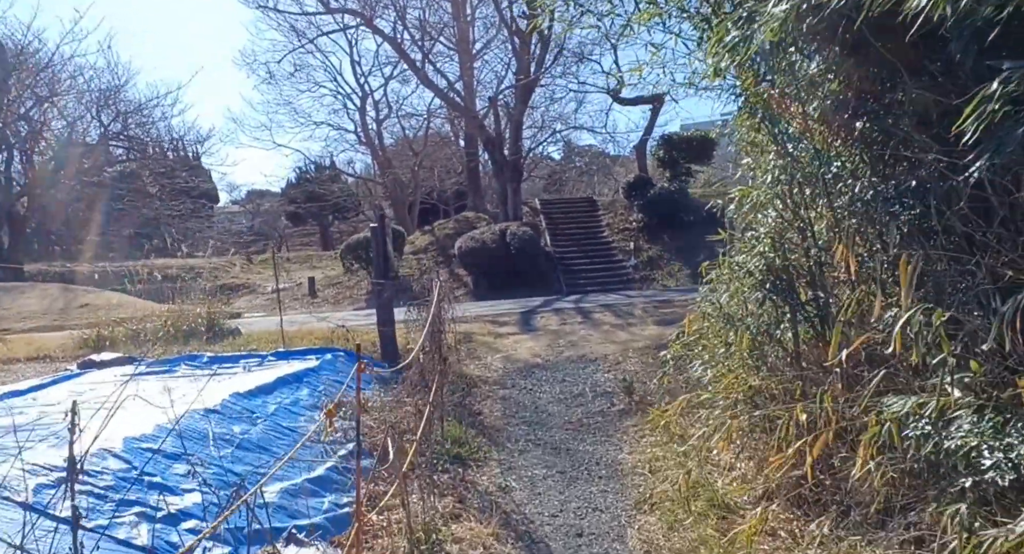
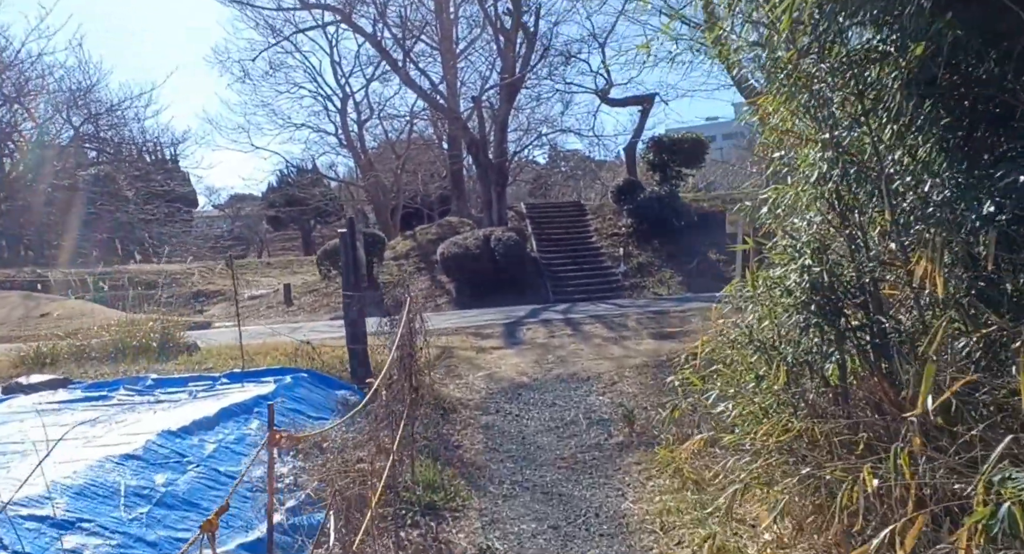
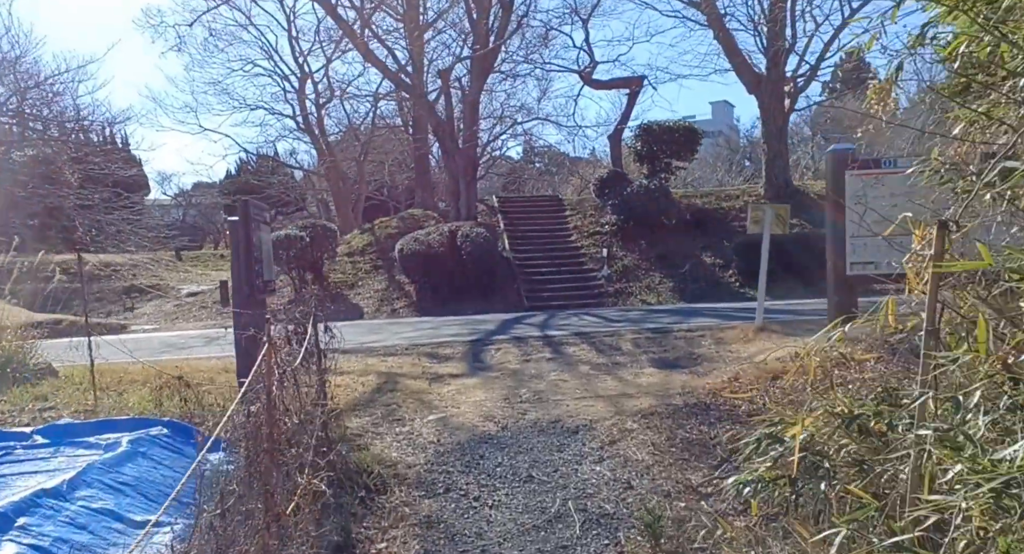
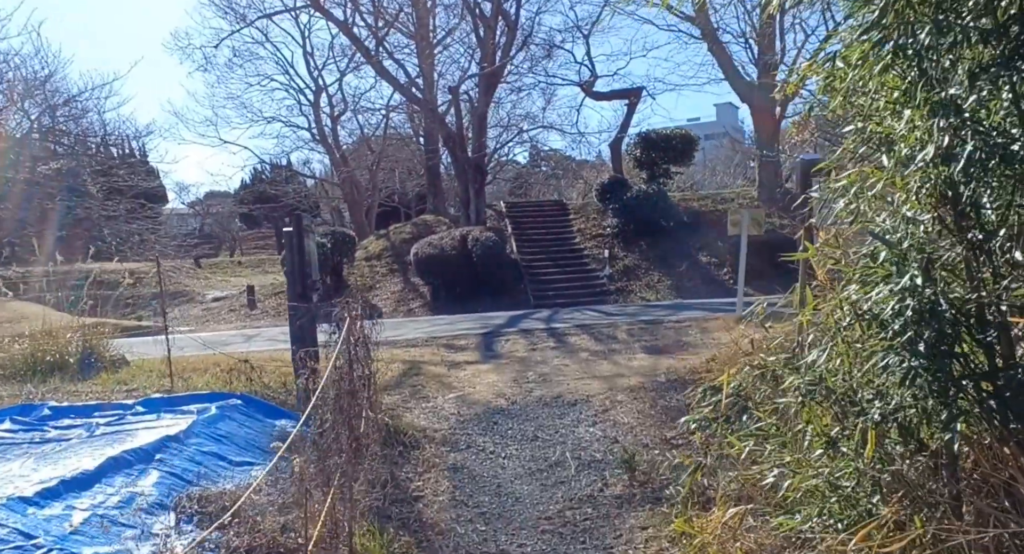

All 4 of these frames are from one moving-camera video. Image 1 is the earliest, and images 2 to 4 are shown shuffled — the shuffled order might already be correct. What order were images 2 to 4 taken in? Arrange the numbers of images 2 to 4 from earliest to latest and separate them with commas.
2, 4, 3
